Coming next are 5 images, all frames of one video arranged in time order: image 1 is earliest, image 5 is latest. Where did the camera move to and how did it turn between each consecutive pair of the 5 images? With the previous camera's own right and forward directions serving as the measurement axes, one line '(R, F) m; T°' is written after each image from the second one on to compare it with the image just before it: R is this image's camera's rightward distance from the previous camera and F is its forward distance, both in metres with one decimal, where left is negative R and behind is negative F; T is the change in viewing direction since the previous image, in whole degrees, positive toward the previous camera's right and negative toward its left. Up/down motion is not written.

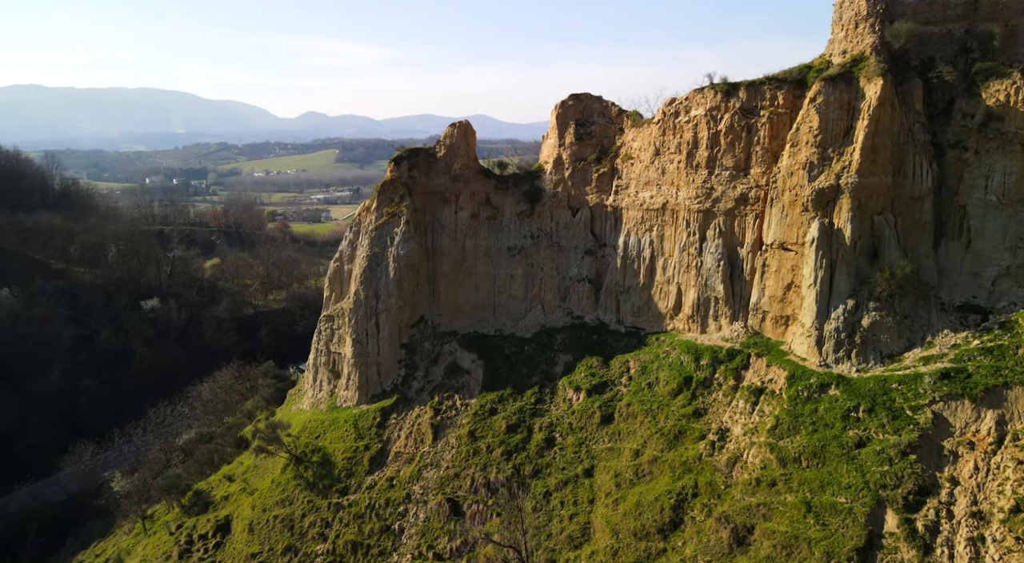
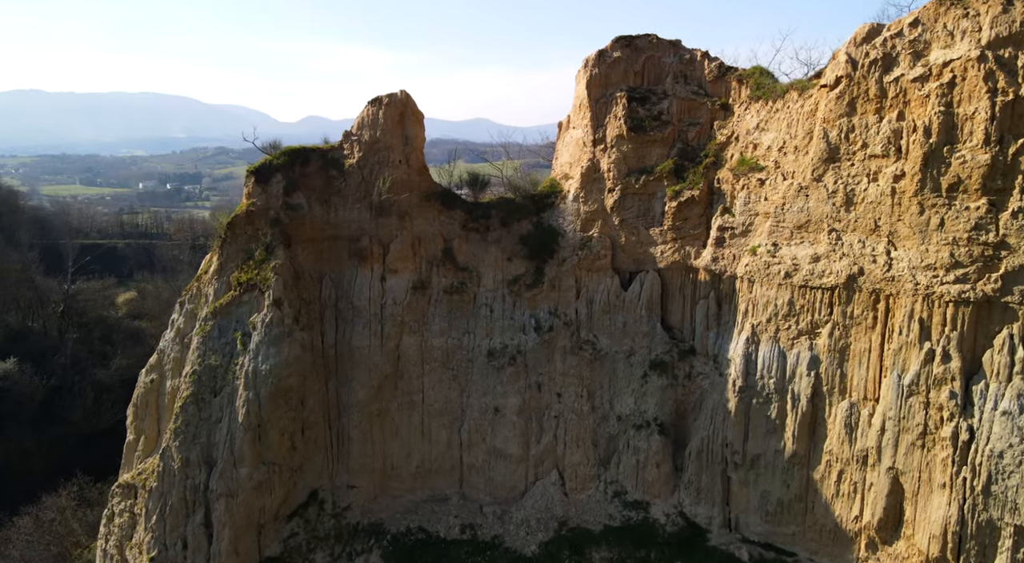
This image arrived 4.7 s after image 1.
(+0.3, +16.9) m; 0°
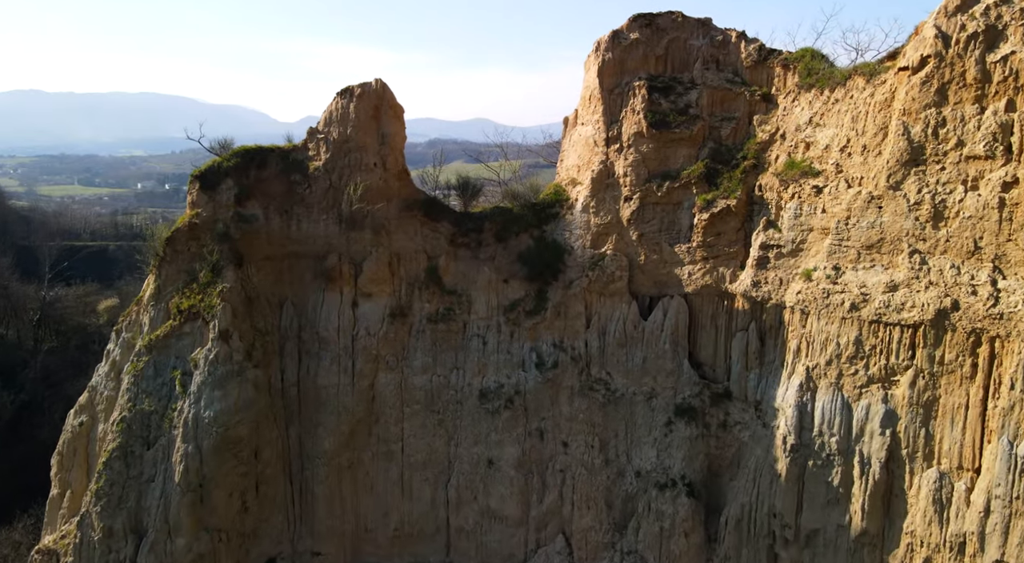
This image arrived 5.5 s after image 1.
(0.0, +2.7) m; 0°
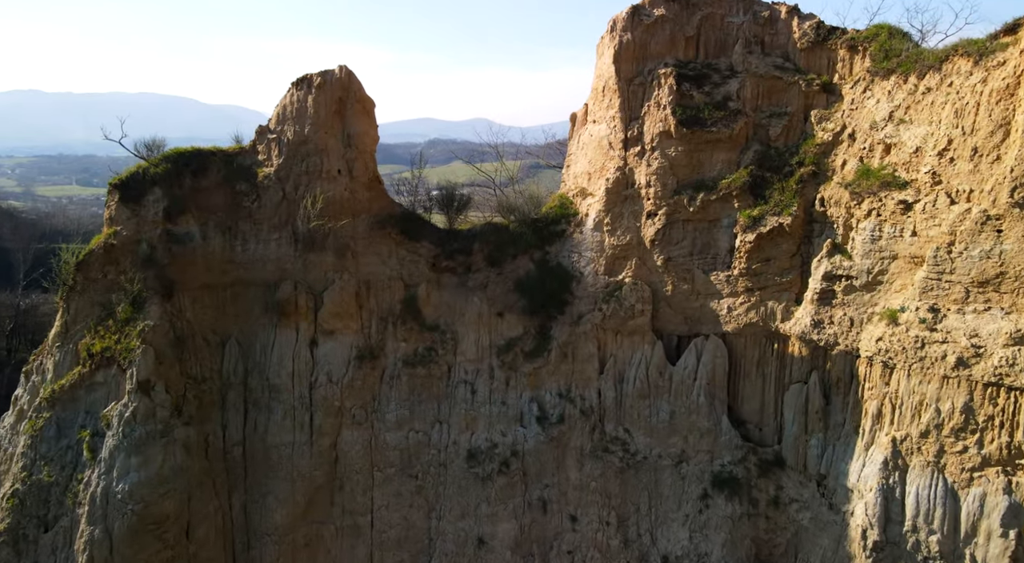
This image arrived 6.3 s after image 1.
(0.0, +2.6) m; 0°
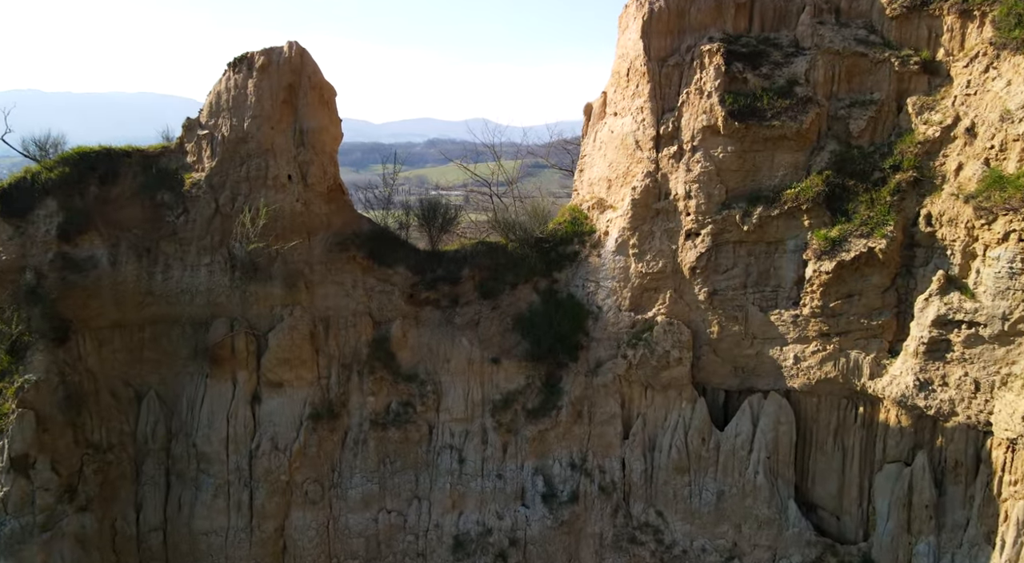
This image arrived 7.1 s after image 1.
(0.0, +2.5) m; 0°
